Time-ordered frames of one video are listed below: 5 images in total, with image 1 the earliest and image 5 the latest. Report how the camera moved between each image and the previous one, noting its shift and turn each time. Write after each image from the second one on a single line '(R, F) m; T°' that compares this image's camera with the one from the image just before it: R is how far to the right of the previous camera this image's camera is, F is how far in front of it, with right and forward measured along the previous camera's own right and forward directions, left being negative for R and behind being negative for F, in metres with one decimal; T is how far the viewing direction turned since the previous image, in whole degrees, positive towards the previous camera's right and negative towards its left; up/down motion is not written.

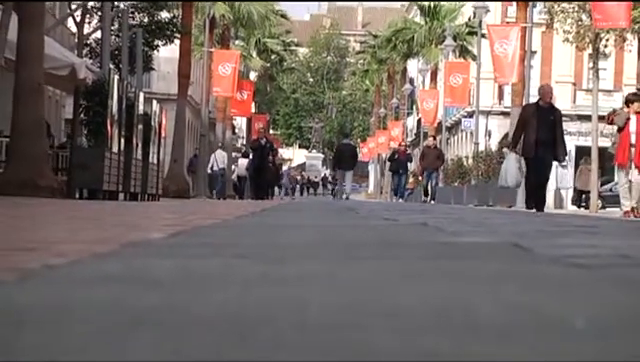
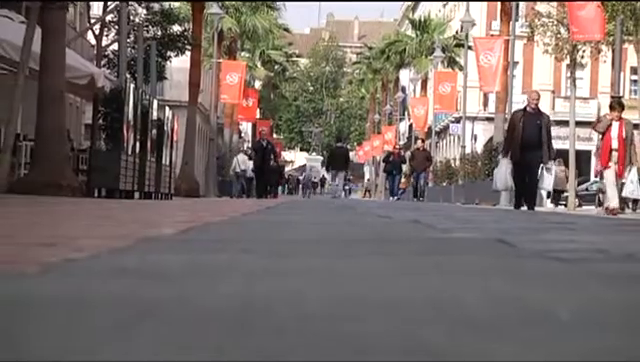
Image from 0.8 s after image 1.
(0.0, -0.4) m; 0°
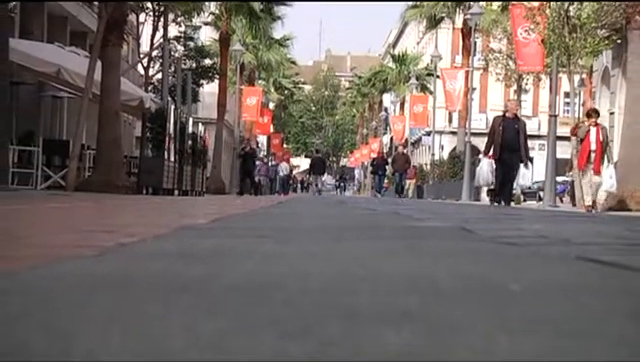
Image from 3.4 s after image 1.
(+0.1, -1.3) m; -1°
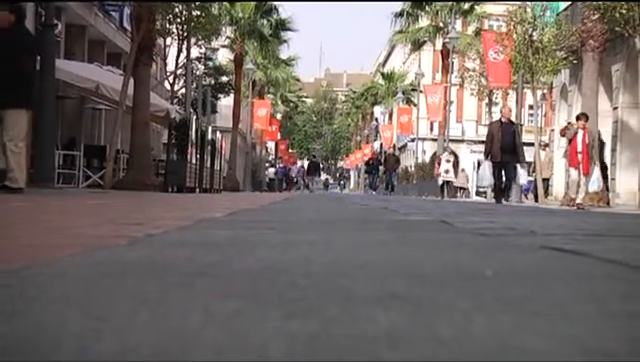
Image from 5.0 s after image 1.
(+0.1, -1.0) m; -1°
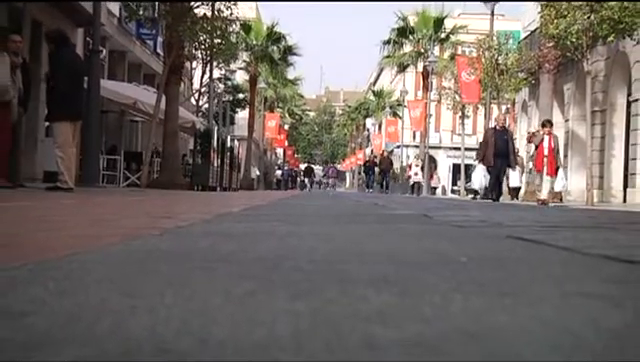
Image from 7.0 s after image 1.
(+0.1, -1.4) m; -1°
